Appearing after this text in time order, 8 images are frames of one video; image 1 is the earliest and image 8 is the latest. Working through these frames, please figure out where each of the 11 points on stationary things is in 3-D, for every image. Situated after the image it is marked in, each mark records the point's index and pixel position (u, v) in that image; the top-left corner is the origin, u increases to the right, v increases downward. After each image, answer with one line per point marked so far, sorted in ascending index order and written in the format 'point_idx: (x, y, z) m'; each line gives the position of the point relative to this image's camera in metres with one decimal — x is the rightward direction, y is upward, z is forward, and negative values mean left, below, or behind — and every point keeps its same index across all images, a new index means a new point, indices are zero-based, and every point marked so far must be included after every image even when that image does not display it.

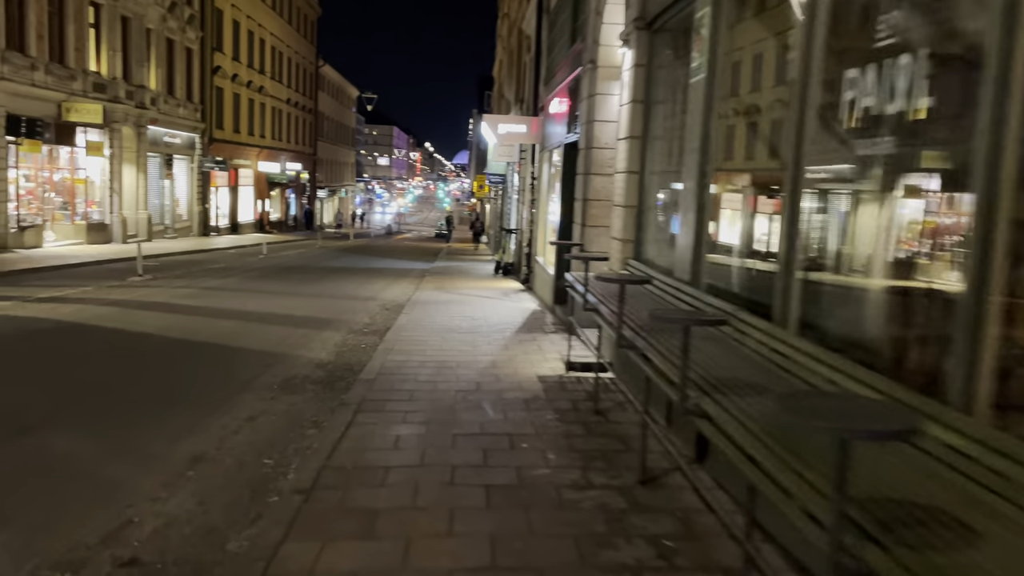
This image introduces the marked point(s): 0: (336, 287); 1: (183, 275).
0: (-3.8, 0.0, +17.0) m
1: (-7.2, +0.3, +17.5) m
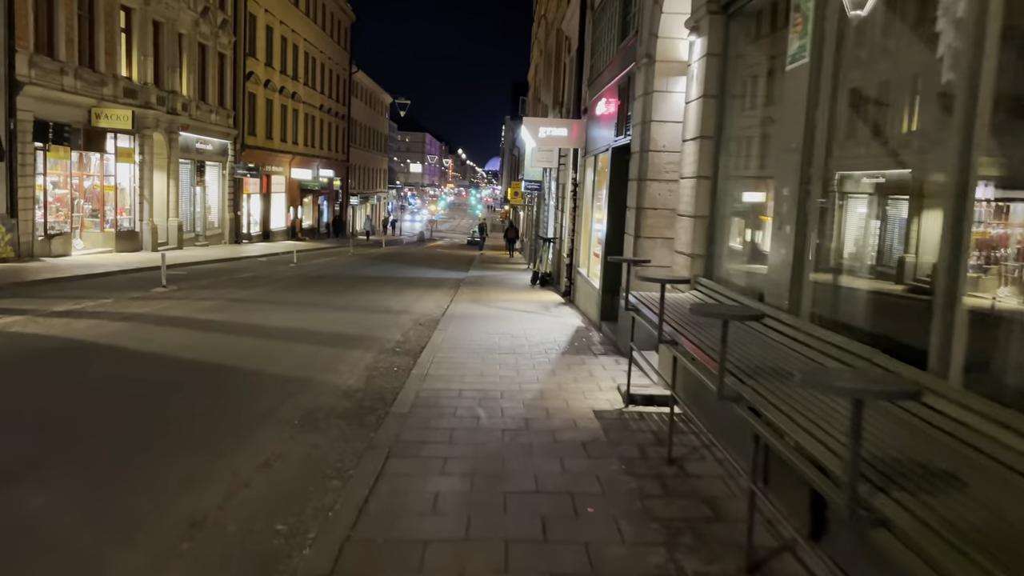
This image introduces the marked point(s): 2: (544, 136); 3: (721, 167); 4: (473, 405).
0: (-3.0, -0.2, +16.1) m
1: (-6.4, 0.0, +16.8) m
2: (+0.7, +3.1, +16.0) m
3: (+1.8, +1.0, +6.8) m
4: (-0.3, -1.0, +7.1) m
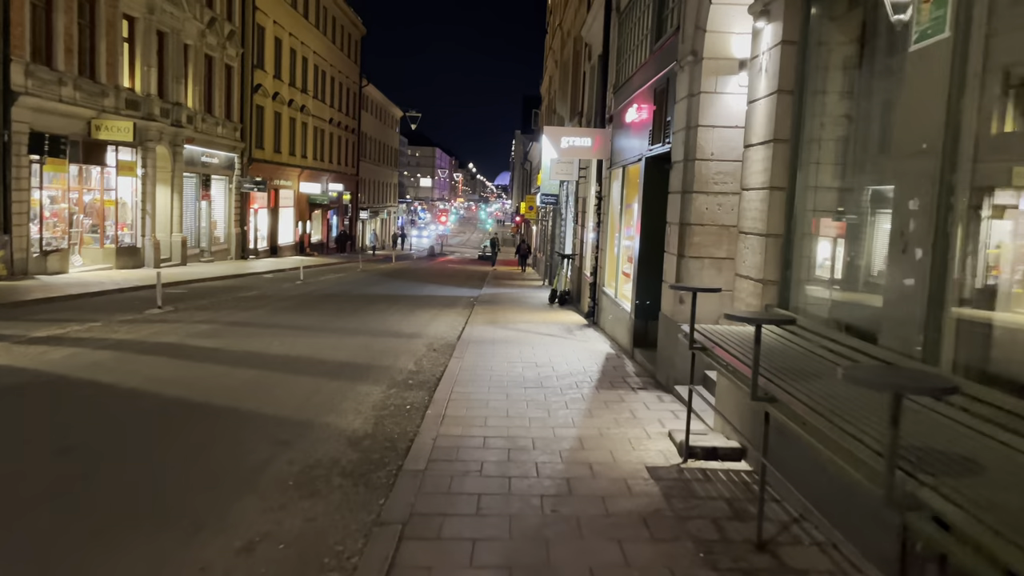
0: (-2.6, -0.6, +15.0) m
1: (-6.0, -0.4, +15.8) m
2: (+1.0, +2.7, +14.9) m
3: (+2.1, +0.8, +5.7) m
4: (-0.1, -1.3, +6.0) m
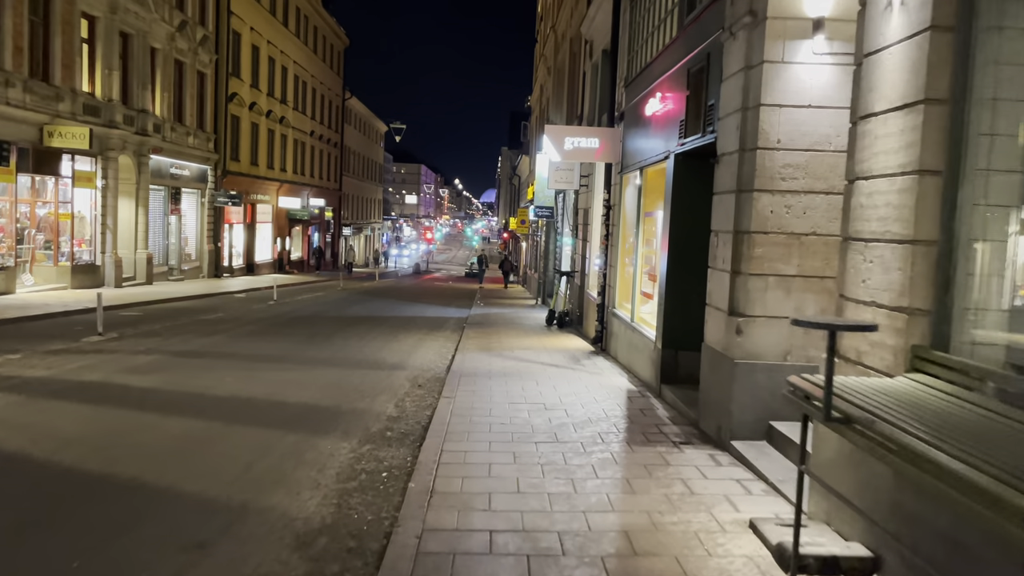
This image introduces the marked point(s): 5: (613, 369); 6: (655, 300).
0: (-2.6, -1.0, +13.1) m
1: (-6.1, -0.8, +13.7) m
2: (+1.0, +2.3, +13.1) m
3: (+2.2, +0.6, +3.8) m
4: (0.0, -1.4, +4.0) m
5: (+1.4, -1.1, +11.2) m
6: (+1.8, -0.1, +10.2) m
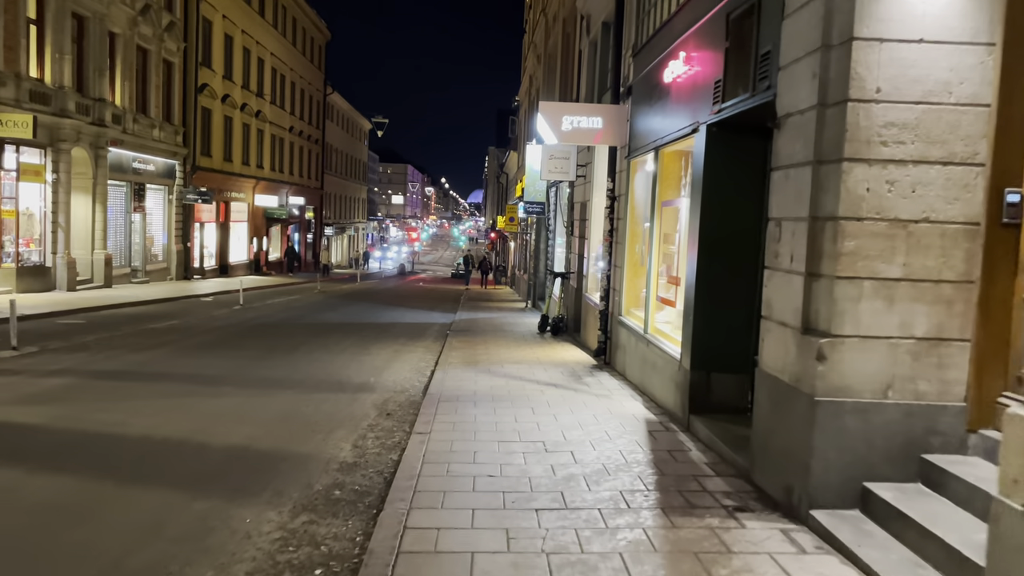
0: (-2.8, -1.1, +11.1) m
1: (-6.3, -0.9, +11.8) m
2: (+0.8, +2.3, +11.2) m
3: (+2.2, +0.6, +2.0) m
4: (0.0, -1.5, +2.1) m
5: (+1.3, -1.2, +9.4) m
6: (+1.7, -0.2, +8.4) m
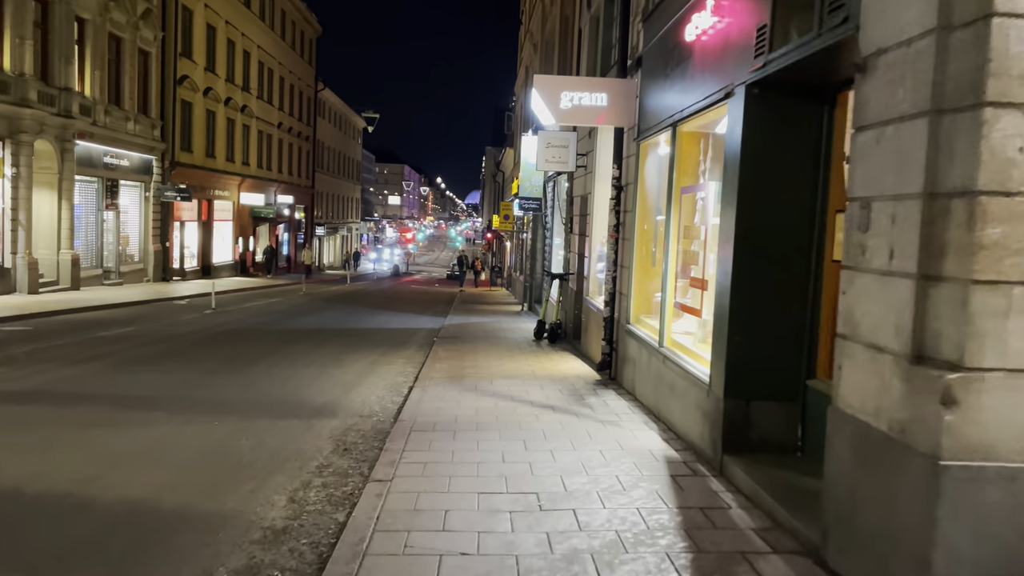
0: (-2.9, -1.1, +9.6) m
1: (-6.4, -0.9, +10.2) m
2: (+0.7, +2.2, +9.7) m
3: (+2.1, +0.6, +0.4) m
4: (-0.1, -1.5, +0.6) m
5: (+1.2, -1.2, +7.8) m
6: (+1.6, -0.2, +6.8) m
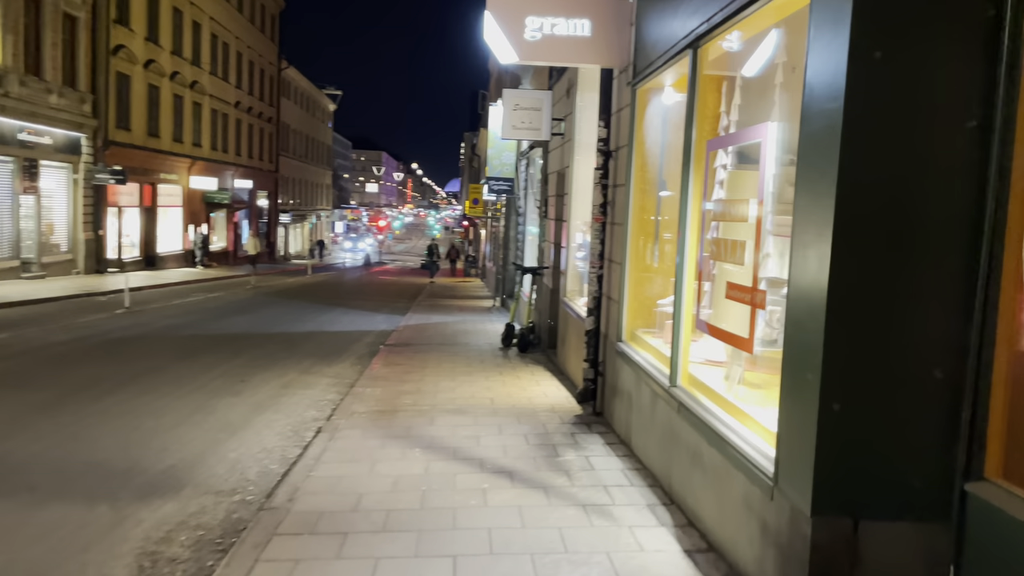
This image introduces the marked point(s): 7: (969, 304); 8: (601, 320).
0: (-3.4, -1.2, +6.8) m
1: (-6.8, -0.9, +7.3) m
2: (+0.2, +2.2, +6.9) m
3: (+1.8, +0.4, -2.2) m
4: (-0.3, -1.7, -2.1) m
5: (+0.8, -1.3, +5.2) m
6: (+1.2, -0.3, +4.2) m
7: (+1.7, -0.1, +3.0) m
8: (+0.8, -0.3, +7.4) m
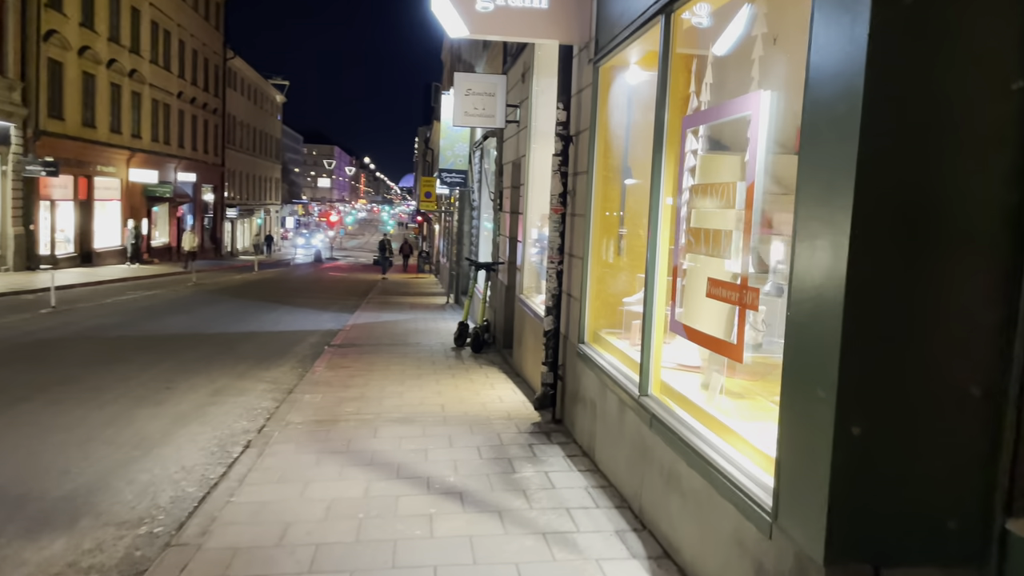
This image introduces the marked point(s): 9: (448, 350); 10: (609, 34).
0: (-3.7, -1.1, +6.0) m
1: (-7.2, -0.9, +6.3) m
2: (-0.2, +2.2, +6.3) m
3: (+1.9, +0.4, -2.7) m
4: (-0.2, -1.7, -2.7) m
5: (+0.5, -1.3, +4.6) m
6: (+1.0, -0.3, +3.6) m
7: (+1.6, 0.0, +2.5) m
8: (+0.4, -0.3, +6.8) m
9: (-1.0, -0.9, +12.0) m
10: (+0.7, +1.9, +5.8) m
